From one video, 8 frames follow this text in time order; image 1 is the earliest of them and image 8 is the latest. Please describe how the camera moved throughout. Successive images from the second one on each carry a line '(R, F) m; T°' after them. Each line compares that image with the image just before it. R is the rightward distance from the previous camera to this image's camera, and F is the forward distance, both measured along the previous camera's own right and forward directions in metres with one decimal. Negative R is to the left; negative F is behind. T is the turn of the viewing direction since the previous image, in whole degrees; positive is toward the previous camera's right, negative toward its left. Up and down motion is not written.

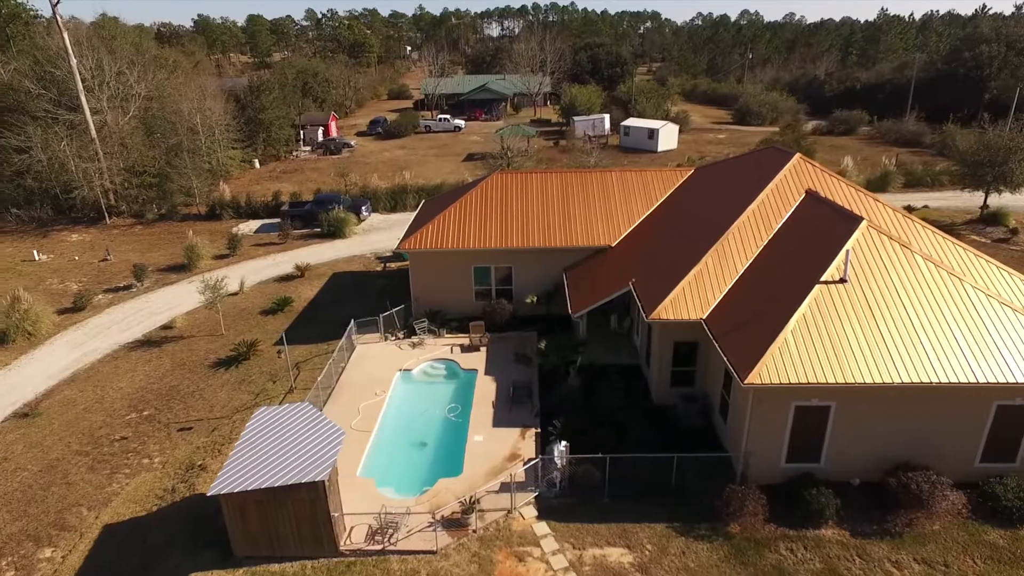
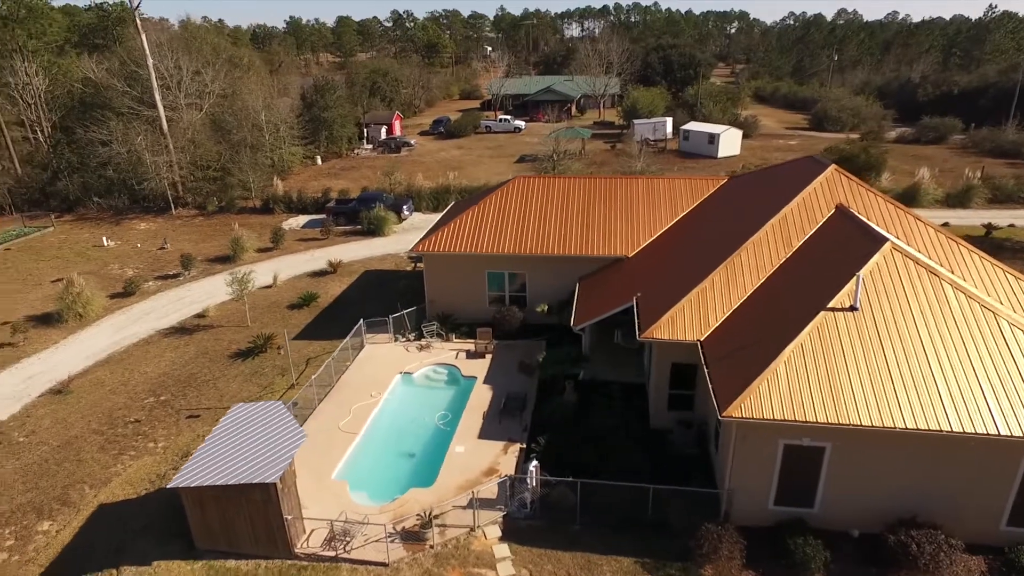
(+2.3, +0.7) m; -7°
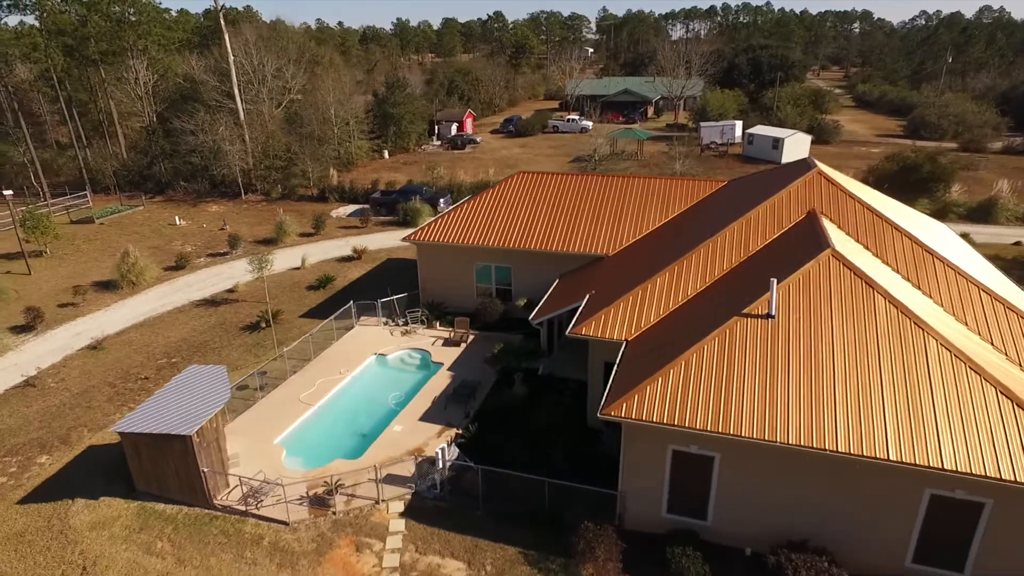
(+4.4, 0.0) m; -9°
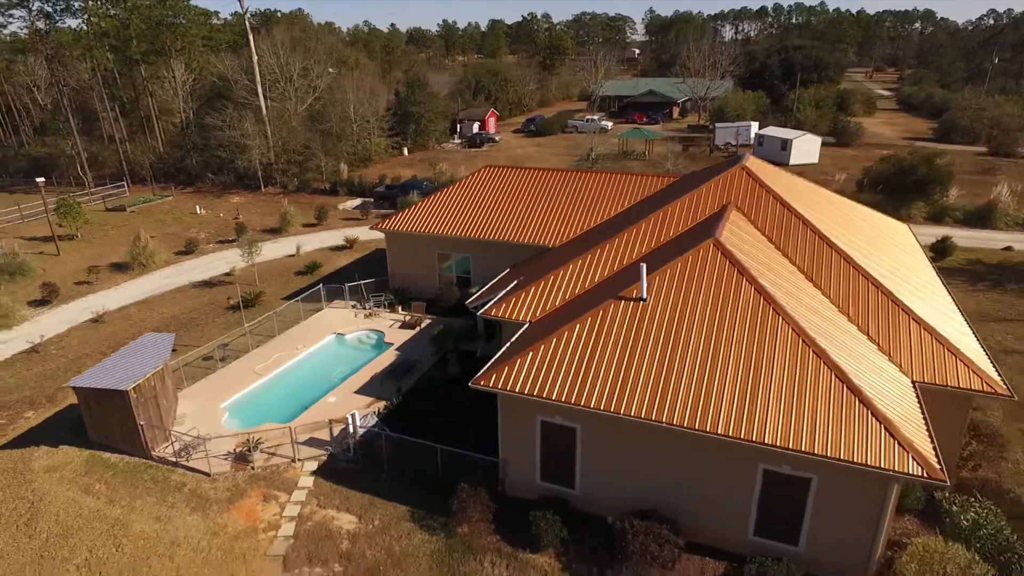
(+3.7, -0.9) m; -4°
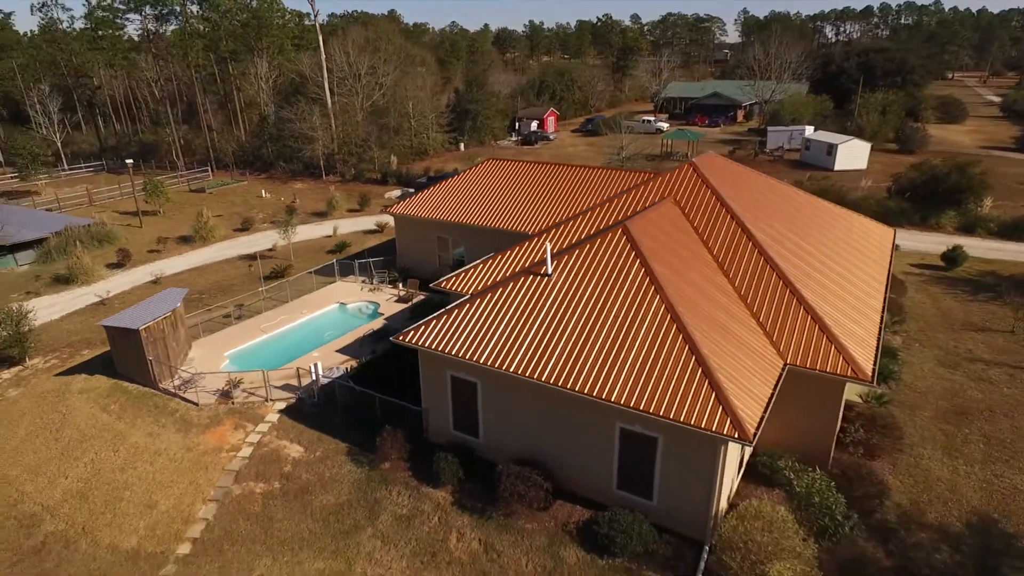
(+4.2, -1.7) m; -8°
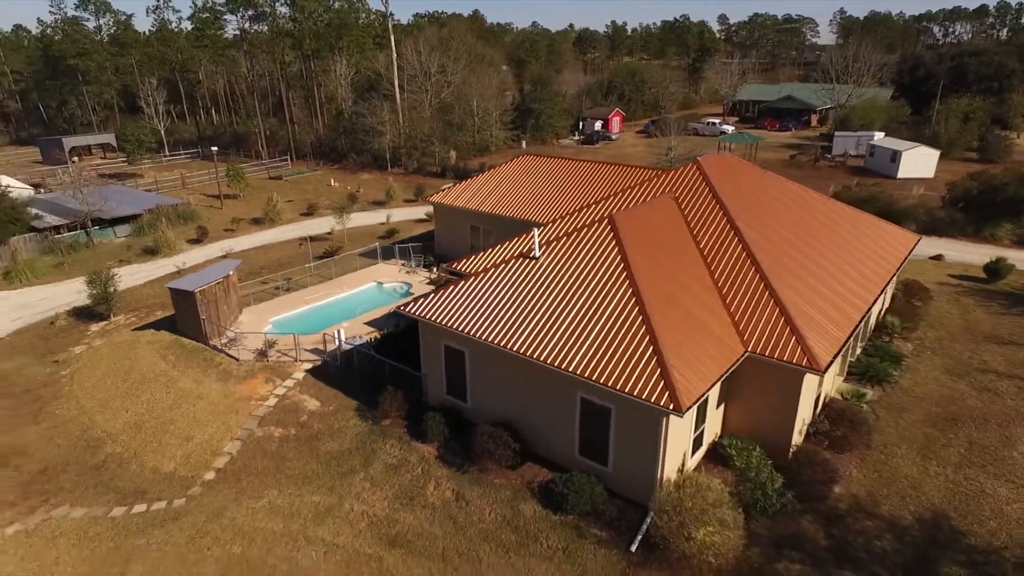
(+2.4, -1.4) m; -7°
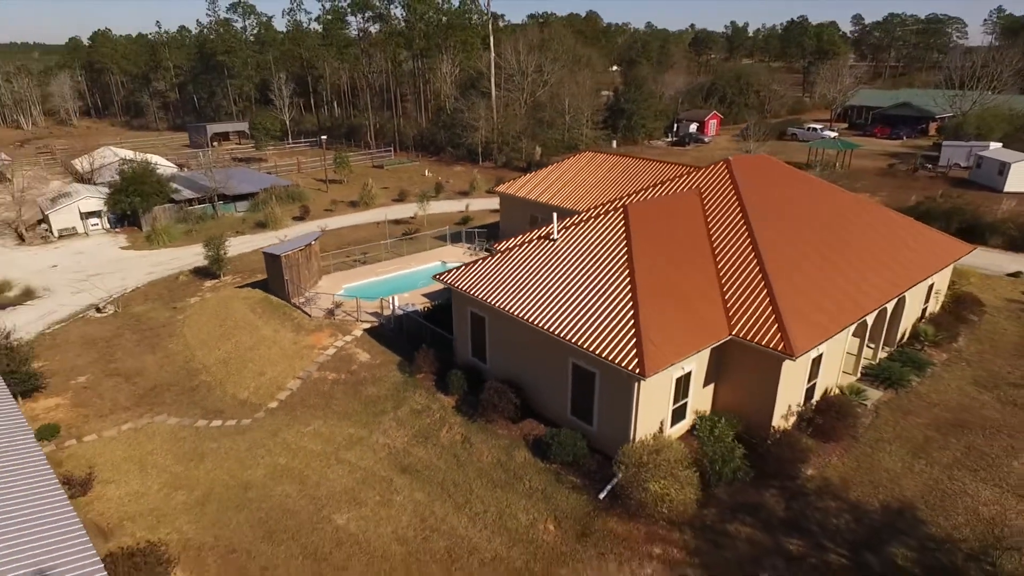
(+2.7, -1.9) m; -10°
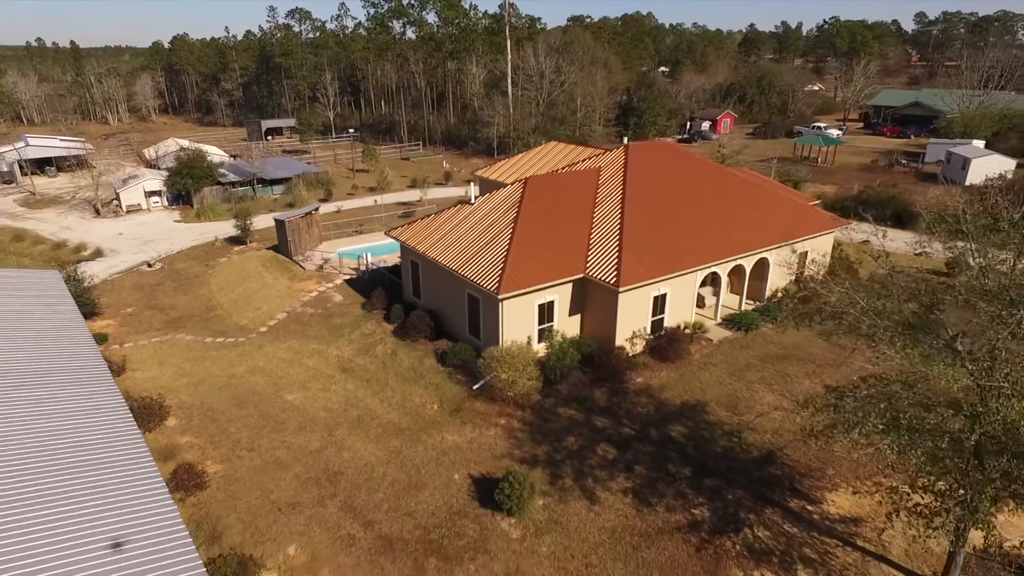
(+5.3, -5.2) m; -5°
